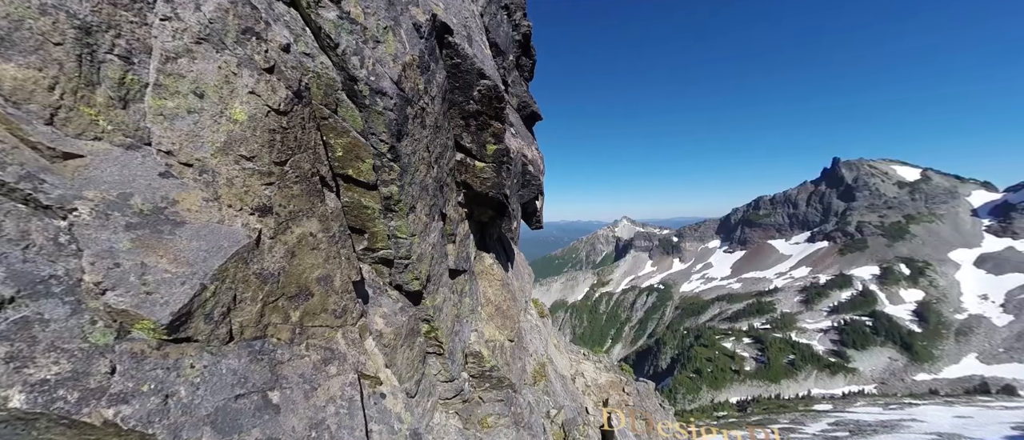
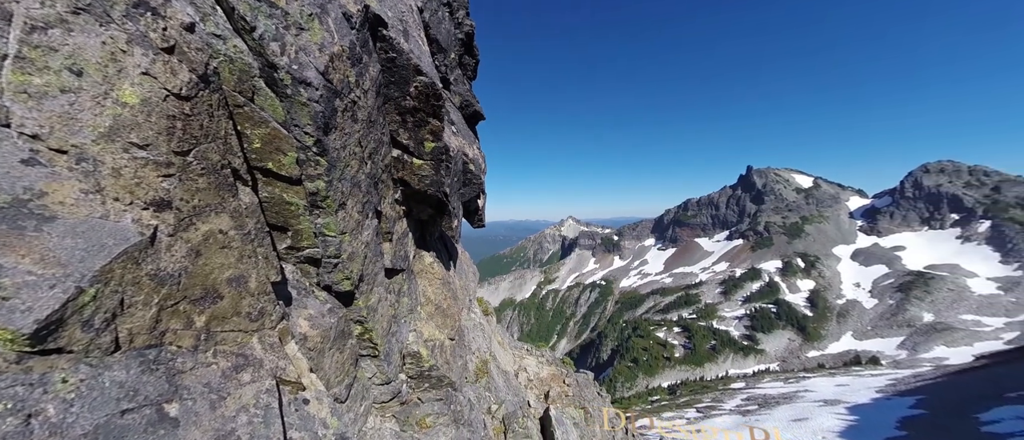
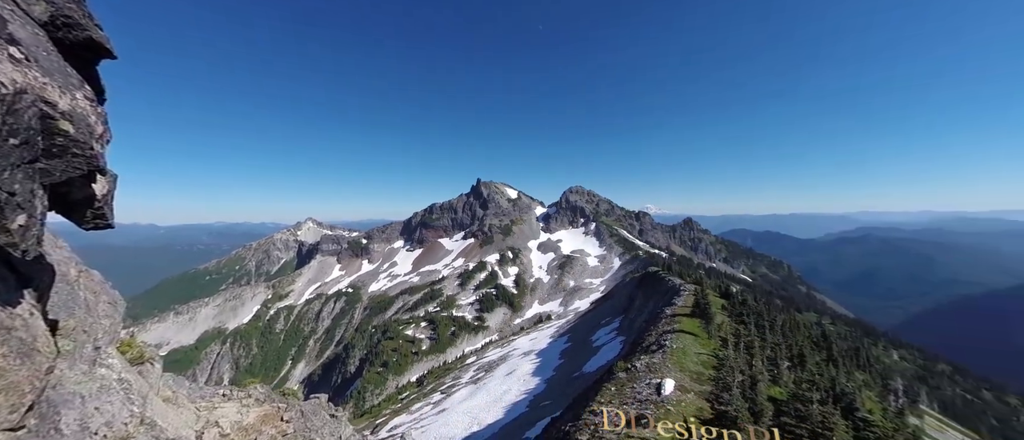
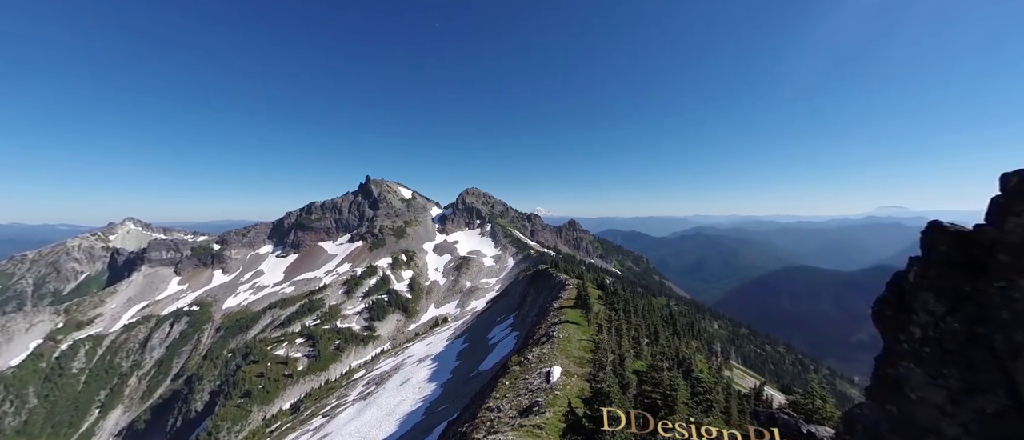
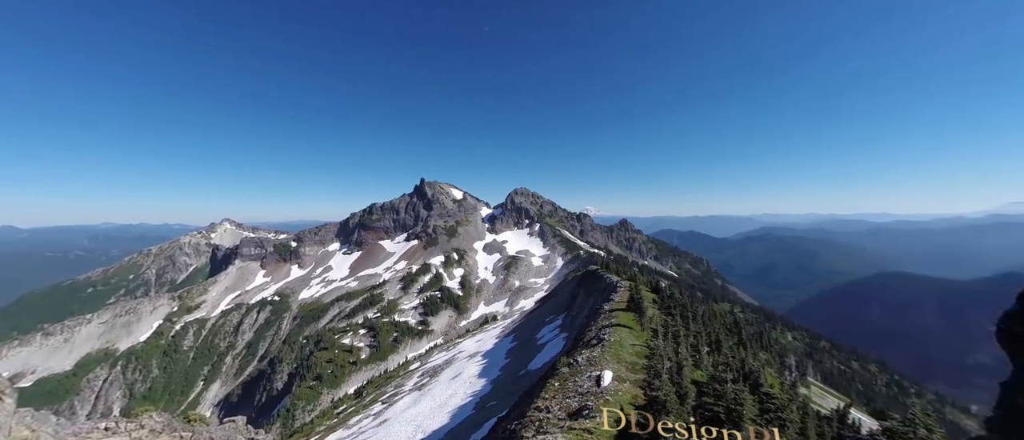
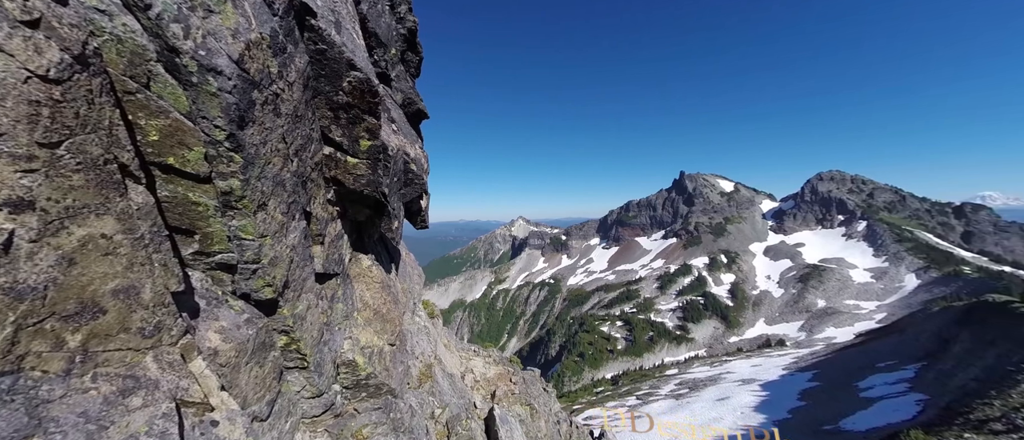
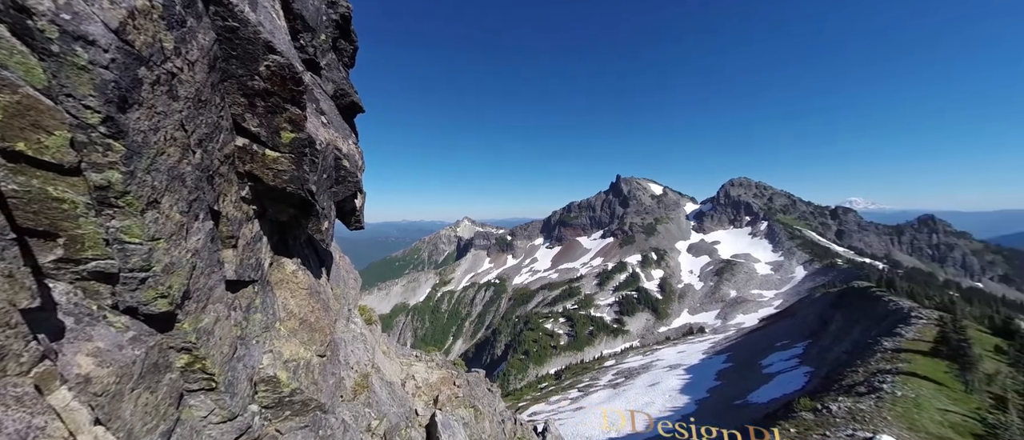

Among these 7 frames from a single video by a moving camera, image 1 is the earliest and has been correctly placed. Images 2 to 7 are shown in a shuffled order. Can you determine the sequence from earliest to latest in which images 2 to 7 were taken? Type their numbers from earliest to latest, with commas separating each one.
2, 6, 7, 3, 5, 4
